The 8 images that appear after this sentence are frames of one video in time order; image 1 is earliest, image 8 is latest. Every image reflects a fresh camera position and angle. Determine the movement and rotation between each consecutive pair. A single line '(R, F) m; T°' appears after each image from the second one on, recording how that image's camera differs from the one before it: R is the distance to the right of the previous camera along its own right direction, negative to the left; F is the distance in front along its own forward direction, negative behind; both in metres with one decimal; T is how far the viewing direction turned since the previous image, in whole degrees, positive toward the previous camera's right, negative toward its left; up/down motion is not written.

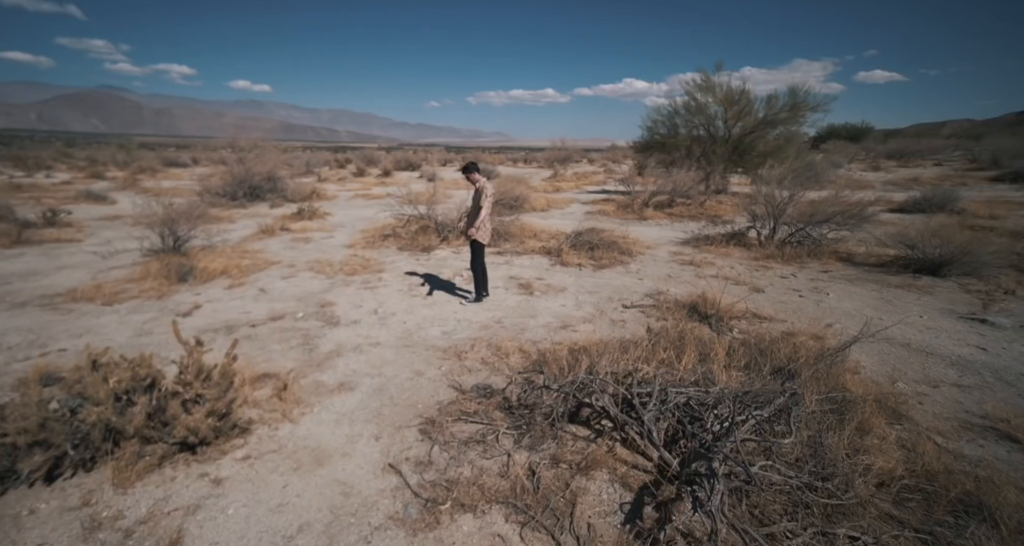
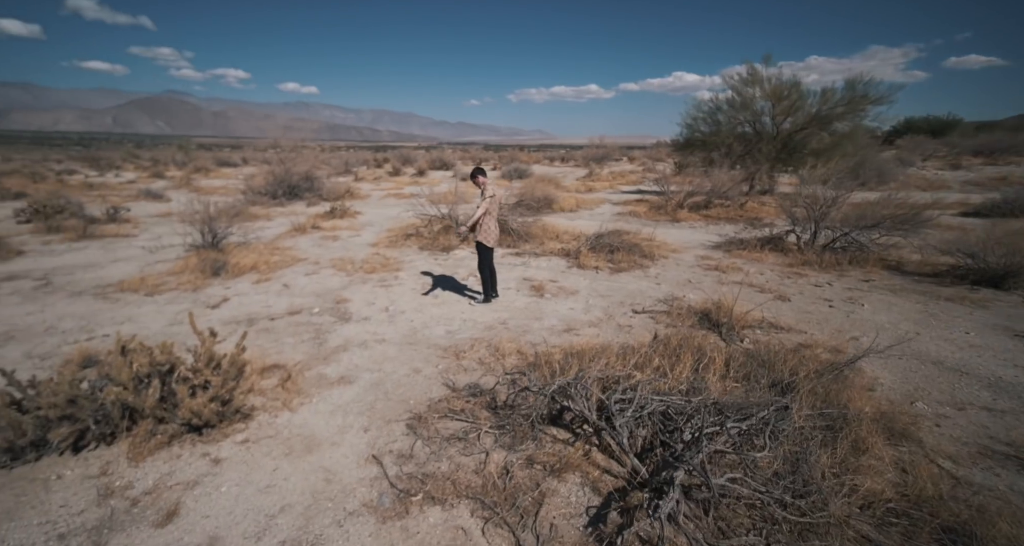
(+0.4, -0.1) m; -5°
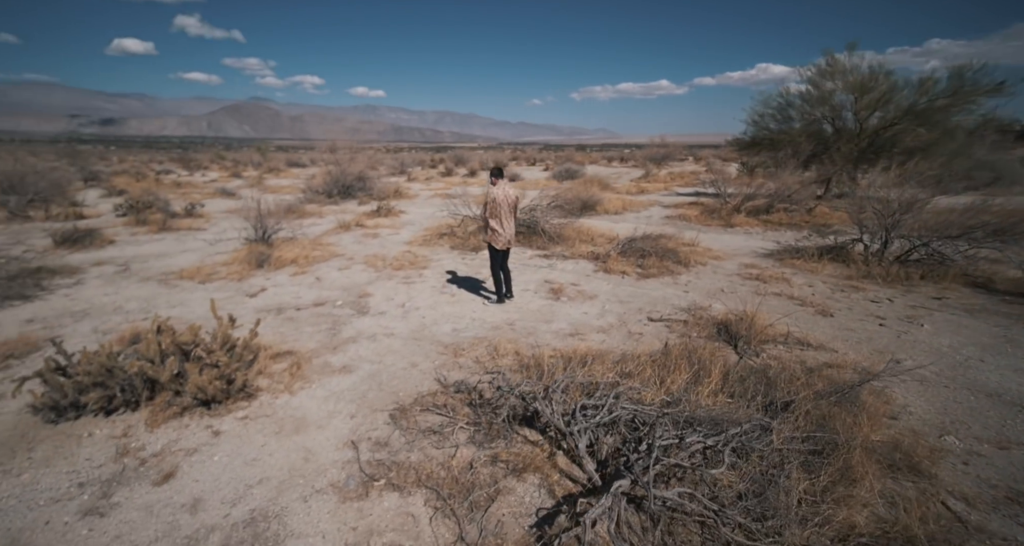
(+0.6, -0.1) m; -7°
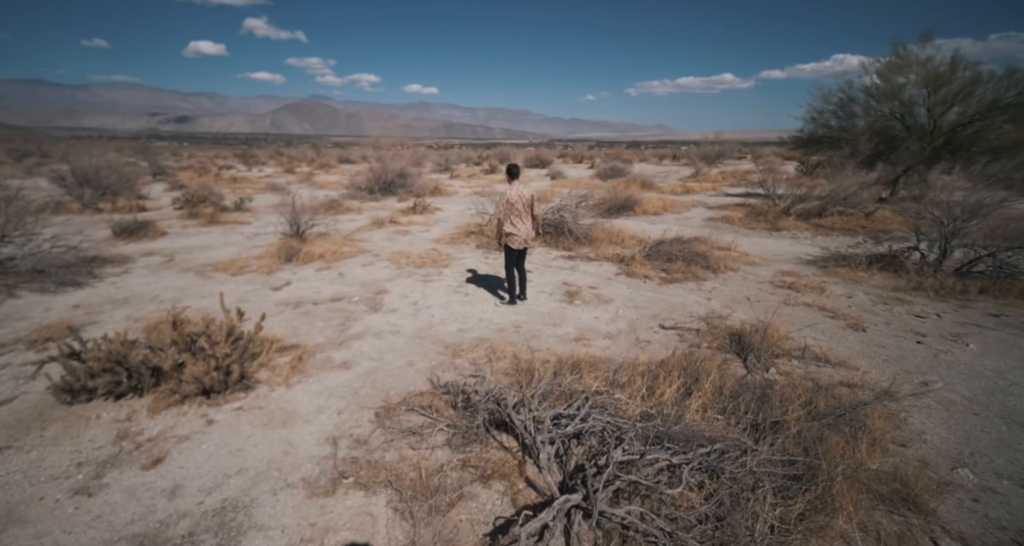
(+0.4, 0.0) m; -6°
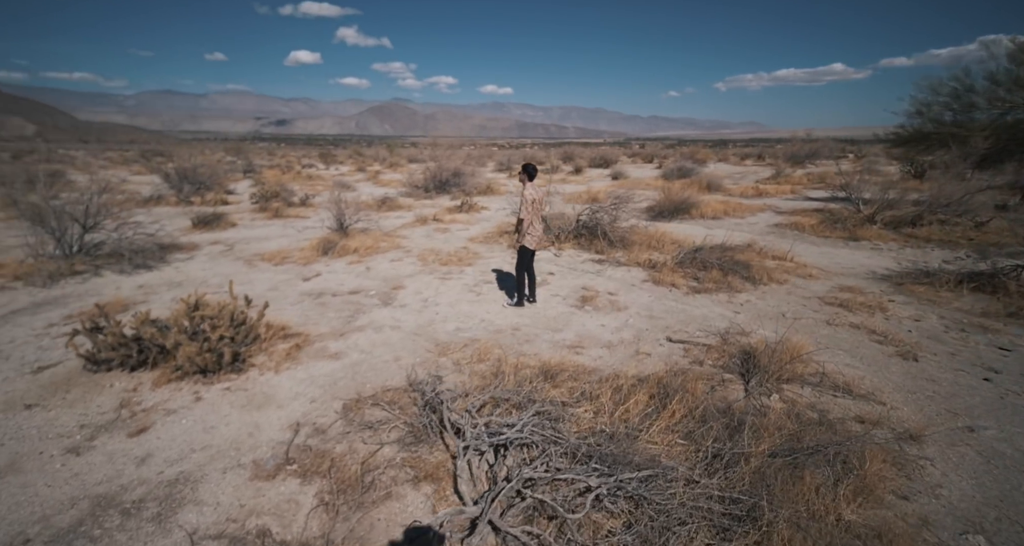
(+0.8, +0.1) m; -9°
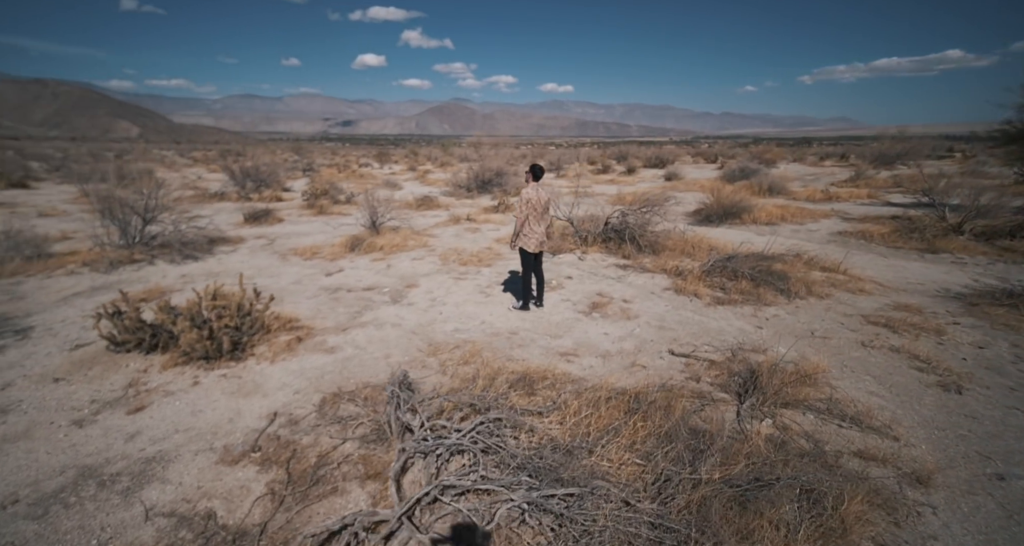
(+0.7, +0.1) m; -7°
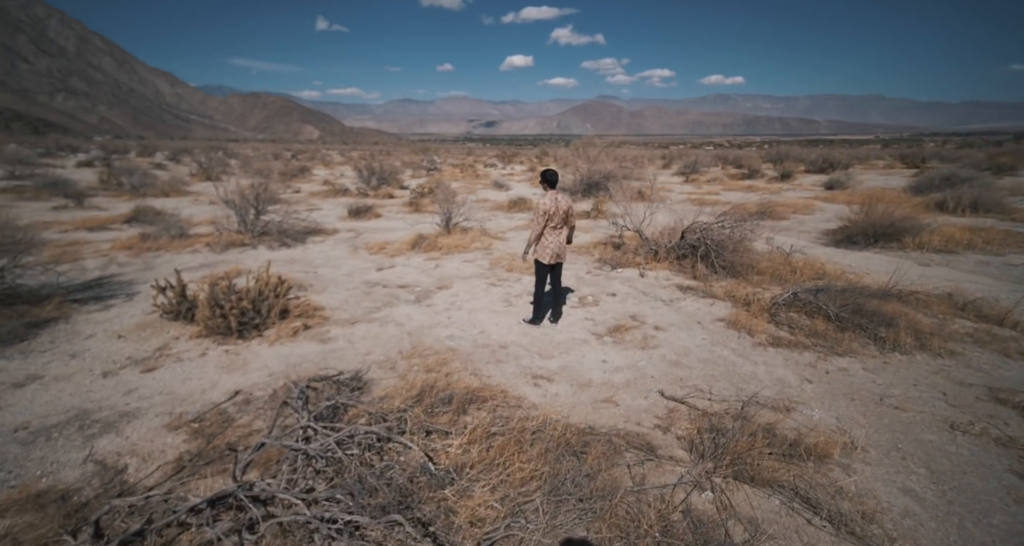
(+1.6, +0.4) m; -18°
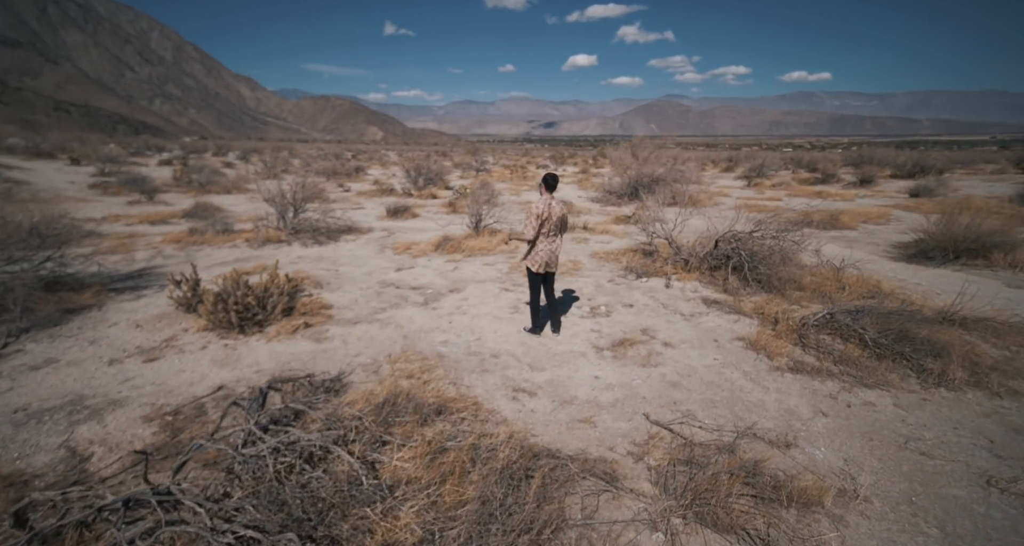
(+0.7, +0.2) m; -7°
